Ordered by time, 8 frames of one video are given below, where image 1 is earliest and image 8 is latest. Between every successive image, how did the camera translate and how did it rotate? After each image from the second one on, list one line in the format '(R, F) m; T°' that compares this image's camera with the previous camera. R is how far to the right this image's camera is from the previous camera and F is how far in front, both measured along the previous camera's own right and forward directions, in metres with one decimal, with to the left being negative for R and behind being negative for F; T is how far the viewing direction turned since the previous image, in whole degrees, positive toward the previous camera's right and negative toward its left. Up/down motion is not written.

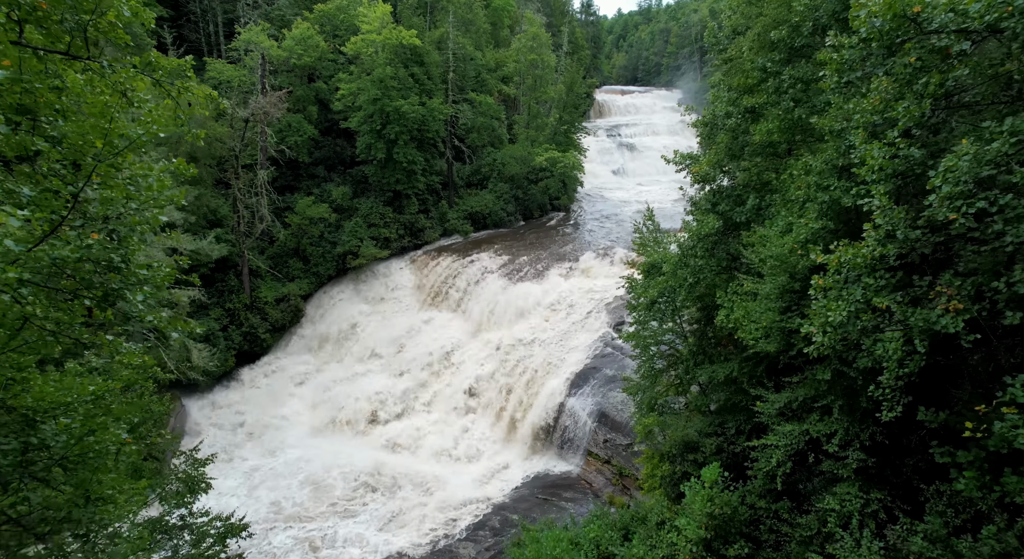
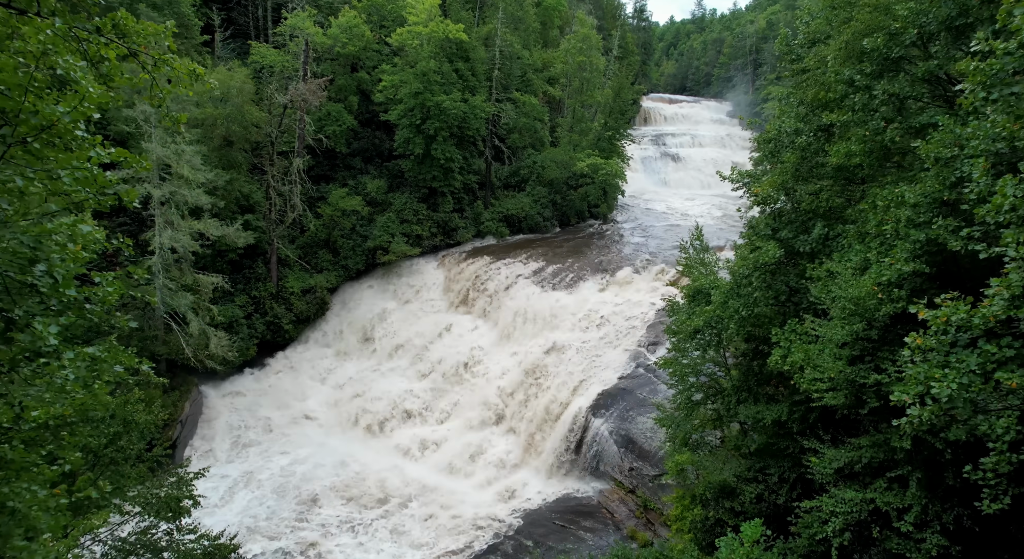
(0.0, +0.8) m; -3°
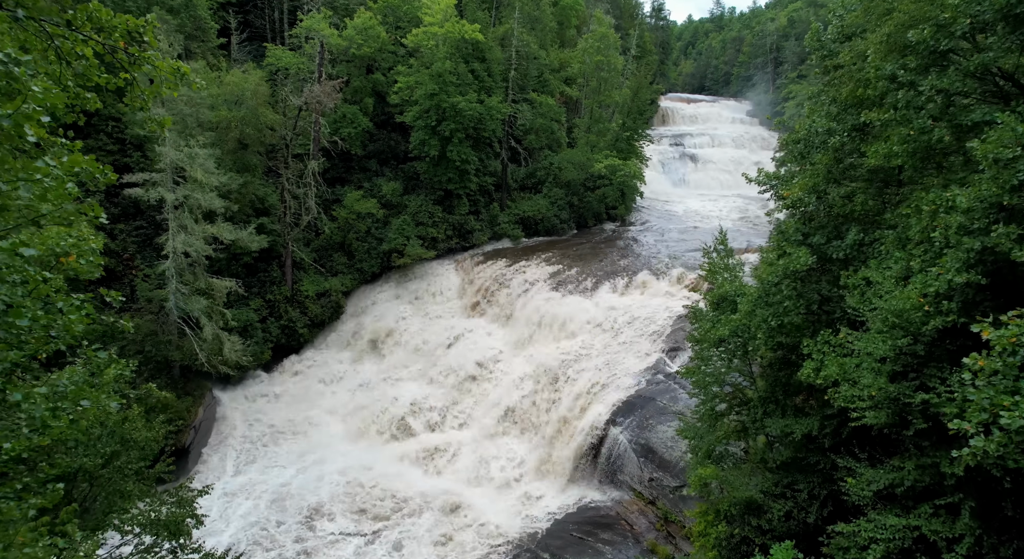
(0.0, +0.4) m; -1°
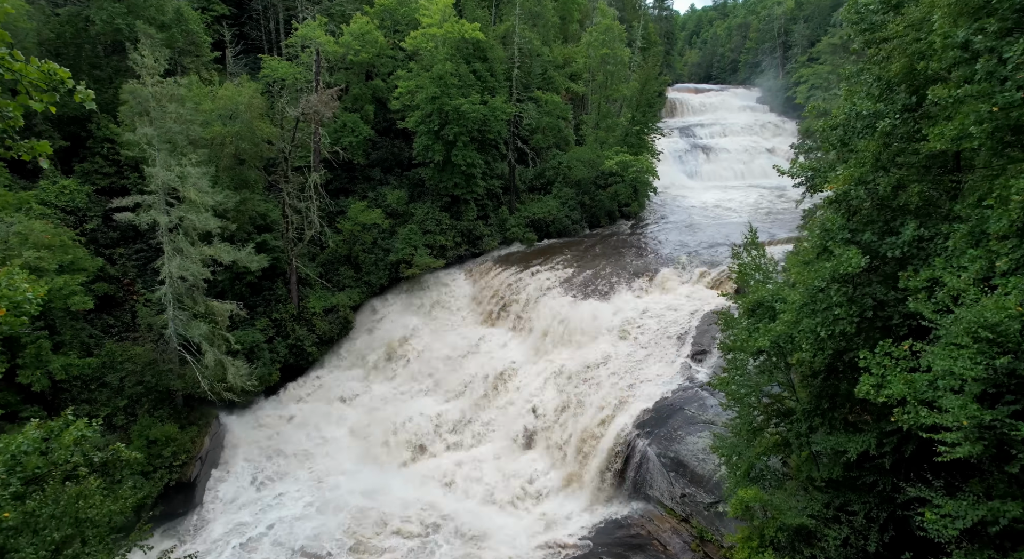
(0.0, +0.9) m; -1°
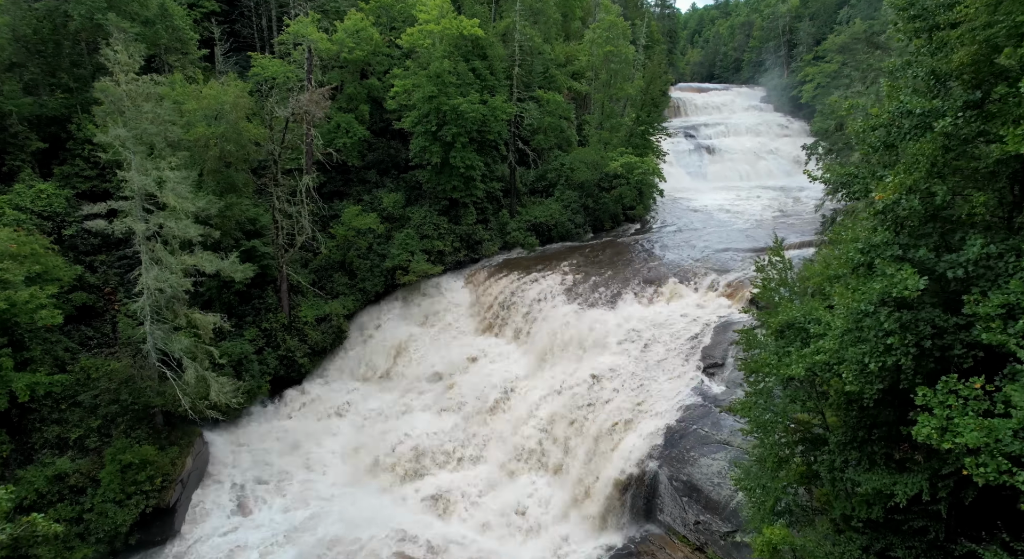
(0.0, +1.0) m; 0°
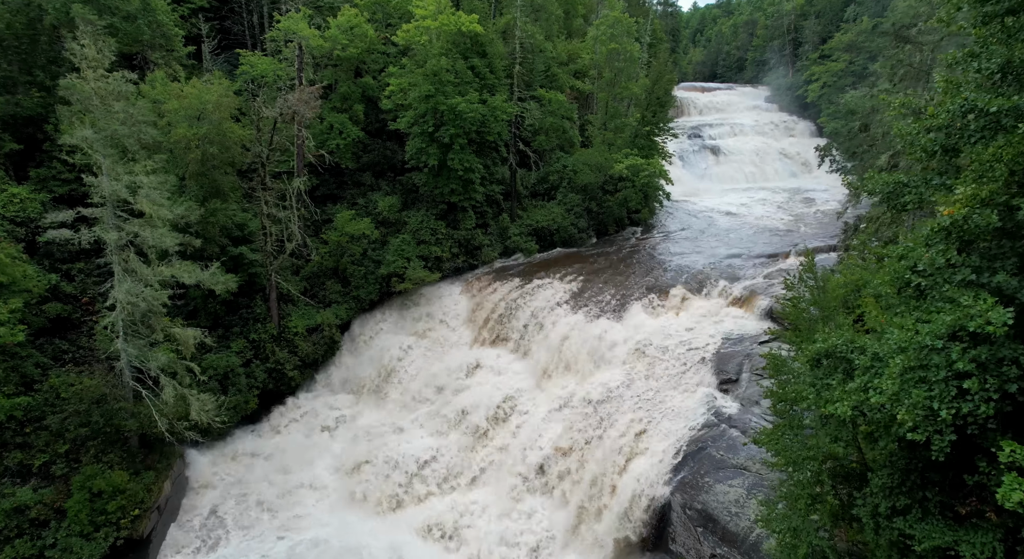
(0.0, +1.0) m; 0°
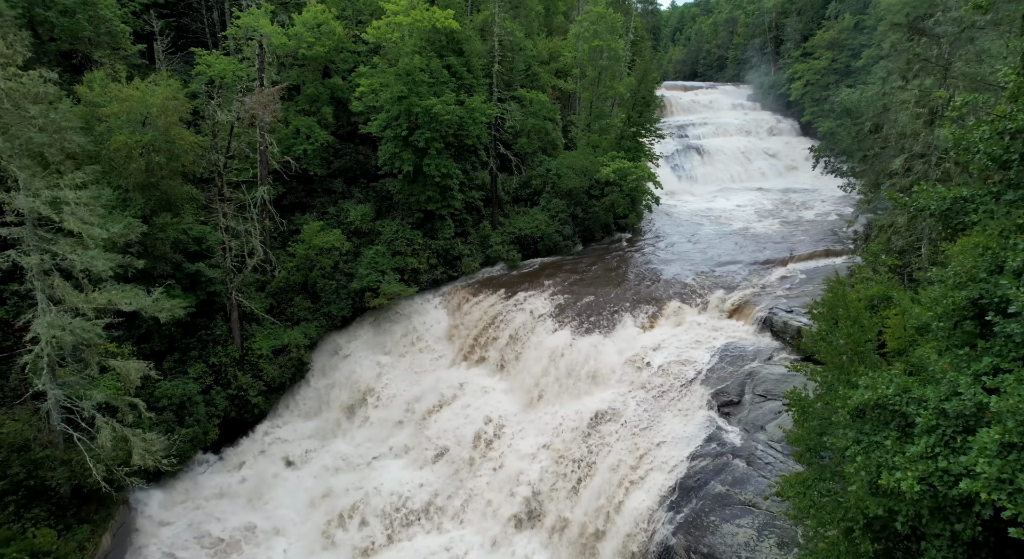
(0.0, +1.4) m; +2°
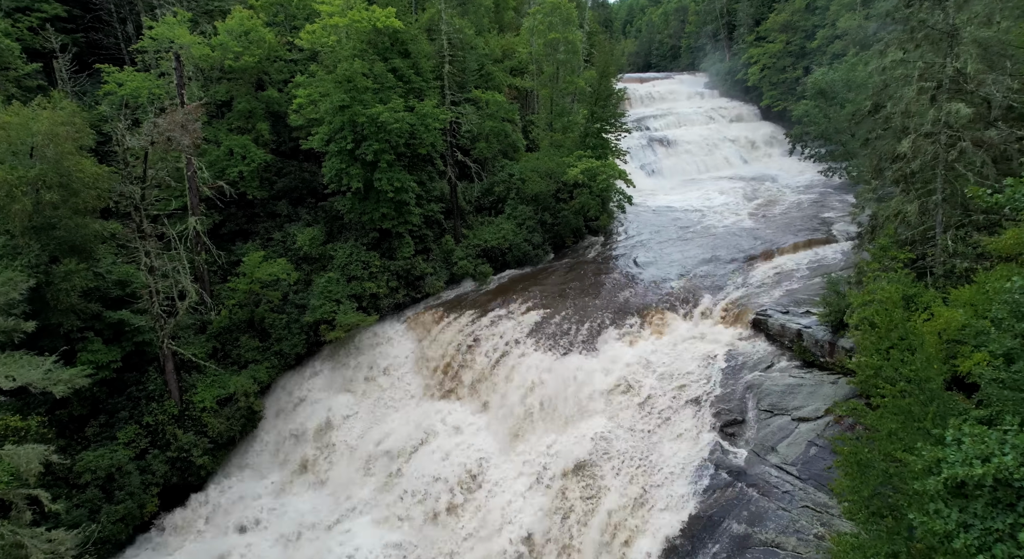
(0.0, +1.8) m; +3°
